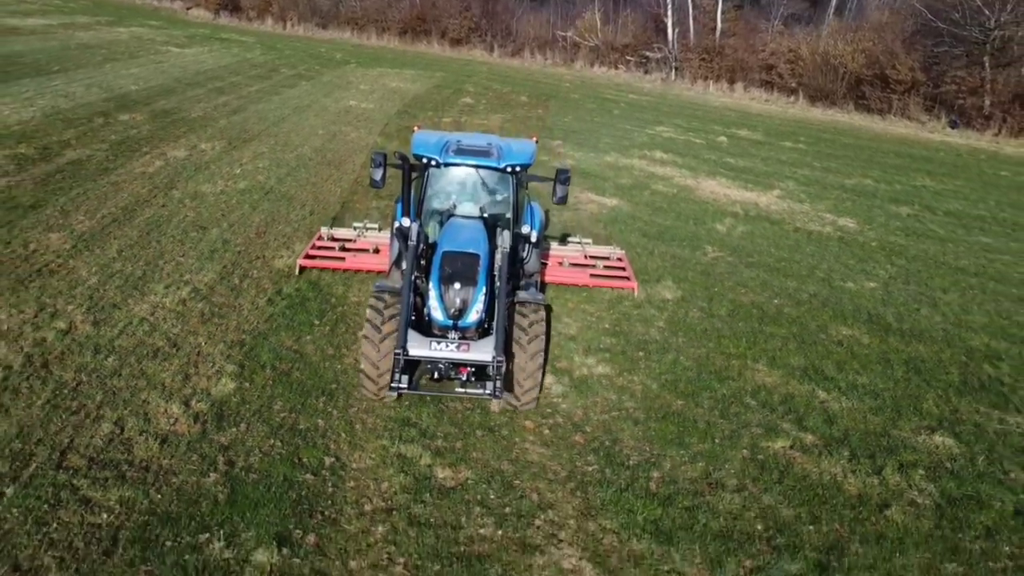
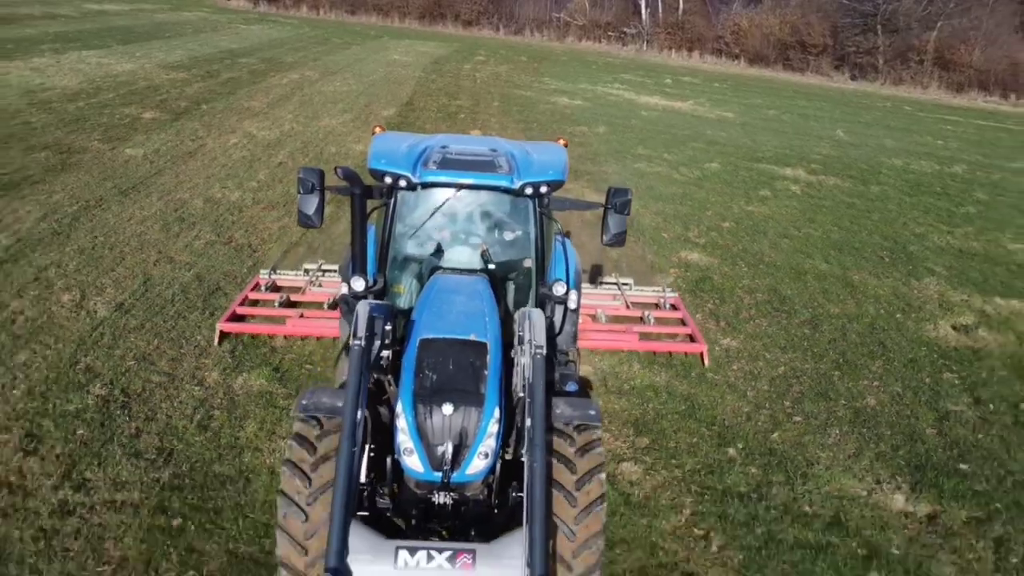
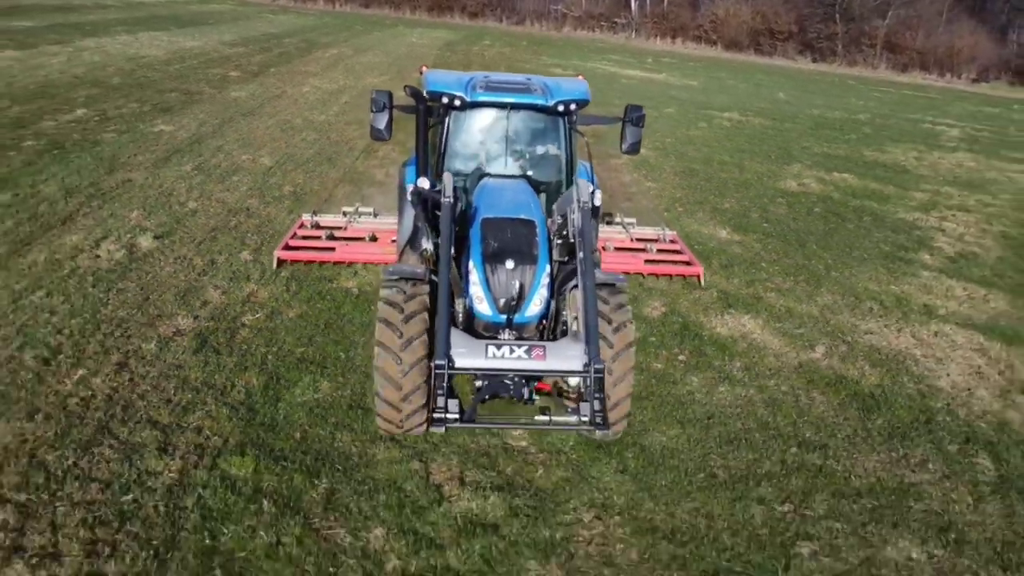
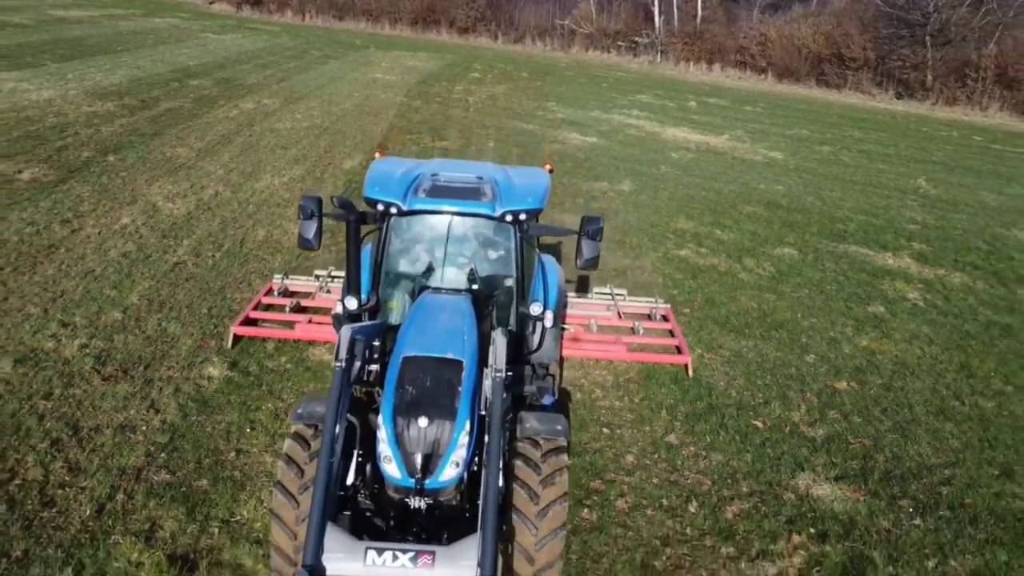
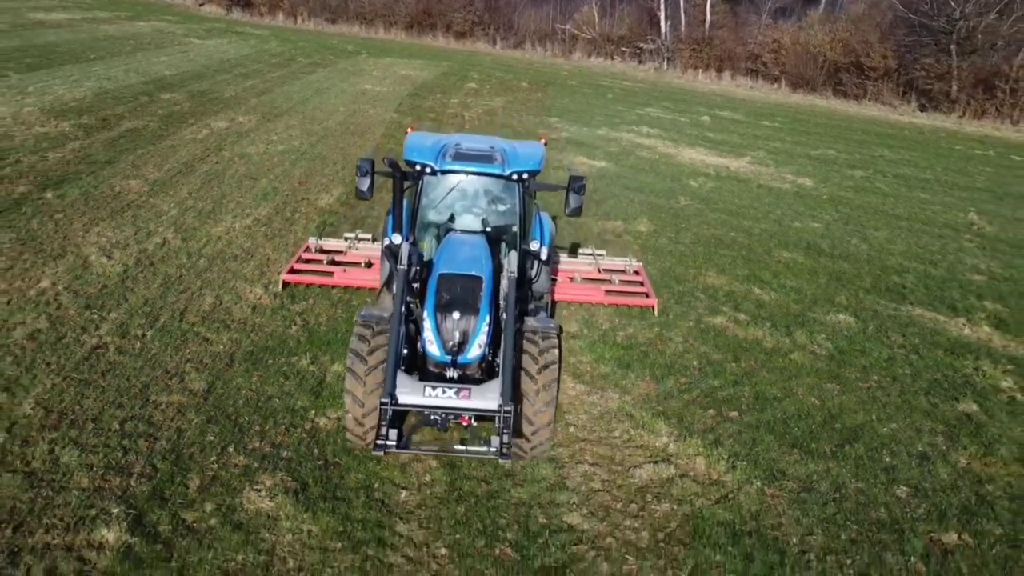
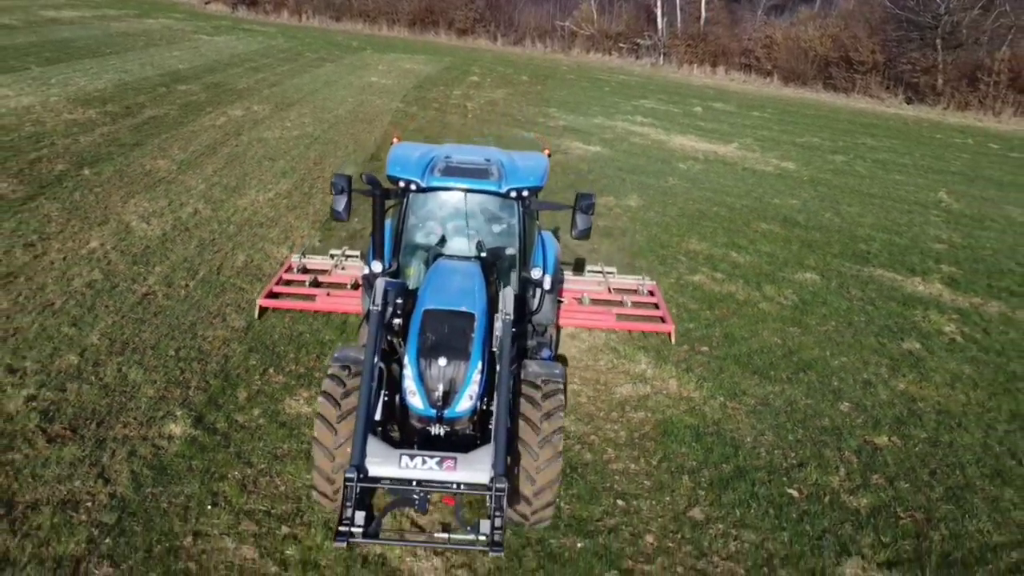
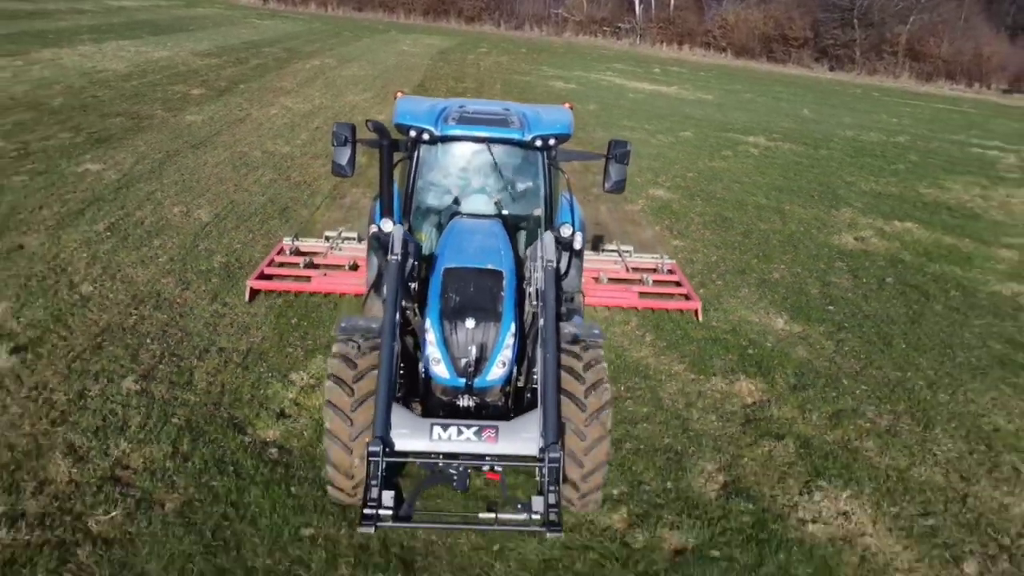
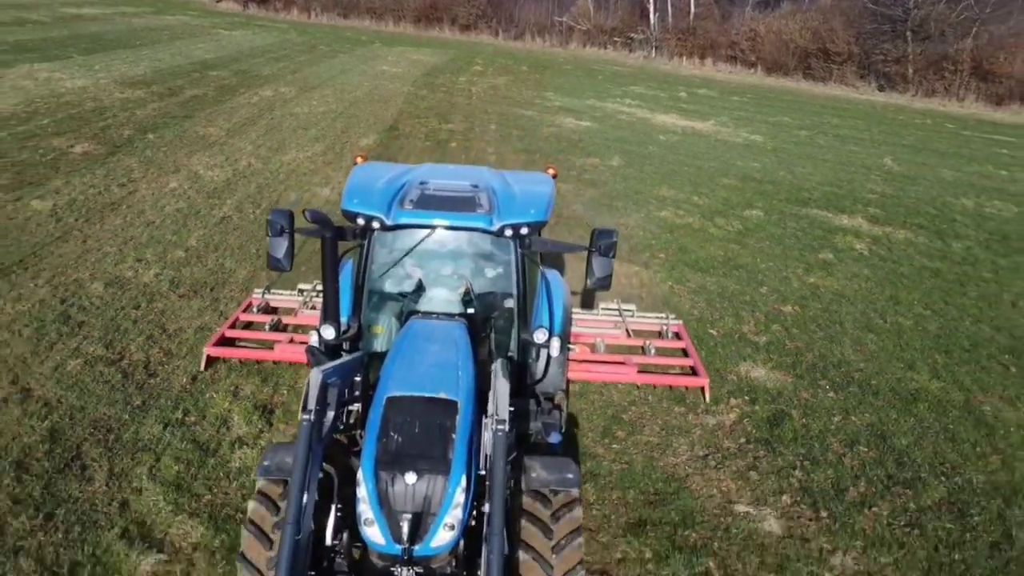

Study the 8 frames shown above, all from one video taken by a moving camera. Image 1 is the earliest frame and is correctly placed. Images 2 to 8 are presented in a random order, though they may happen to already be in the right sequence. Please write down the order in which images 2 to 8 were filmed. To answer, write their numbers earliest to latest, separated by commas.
5, 6, 4, 8, 2, 7, 3
